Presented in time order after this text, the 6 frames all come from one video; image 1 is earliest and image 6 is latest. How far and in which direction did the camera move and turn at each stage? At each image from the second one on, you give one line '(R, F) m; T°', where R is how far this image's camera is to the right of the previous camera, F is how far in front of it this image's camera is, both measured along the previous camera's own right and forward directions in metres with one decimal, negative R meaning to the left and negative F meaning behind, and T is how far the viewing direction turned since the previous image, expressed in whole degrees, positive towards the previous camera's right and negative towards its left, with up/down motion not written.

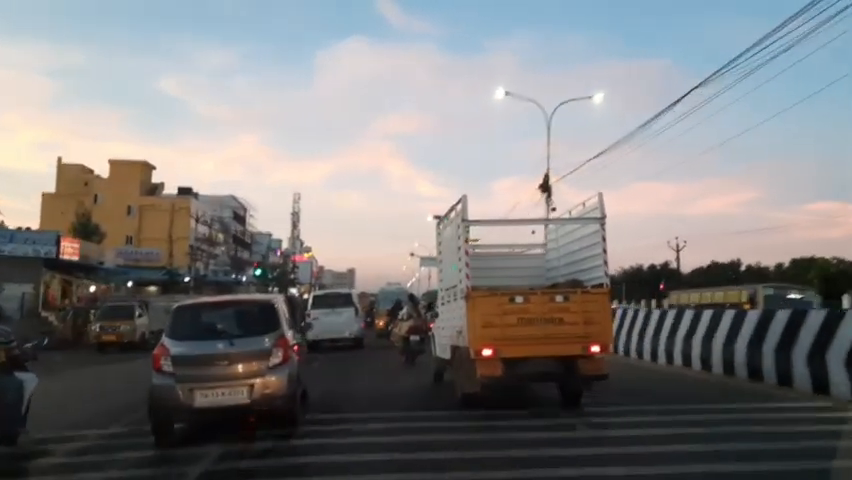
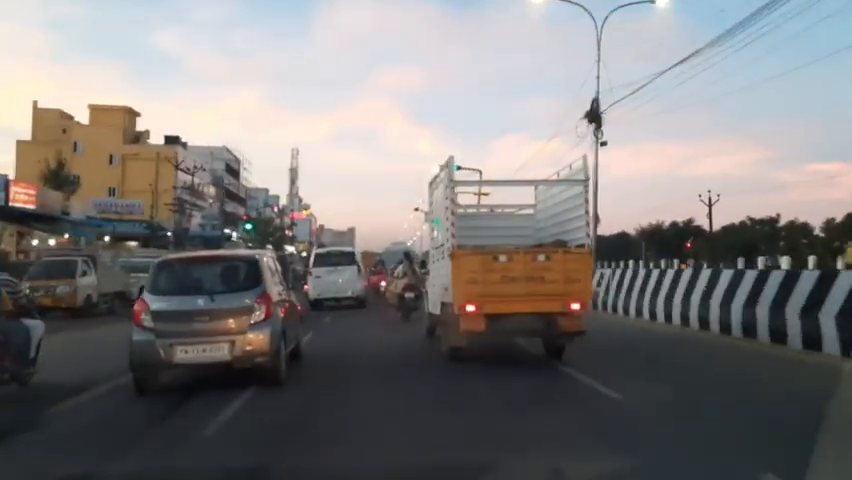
(+0.3, -0.5) m; 0°
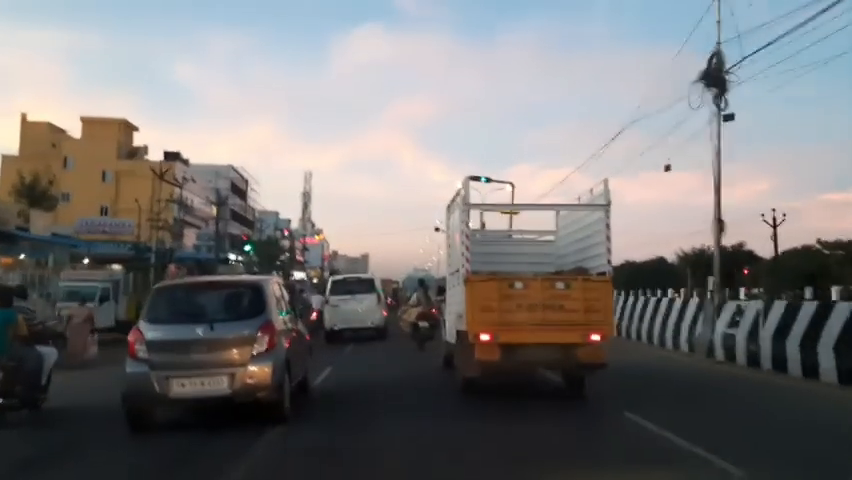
(0.0, +0.6) m; -1°
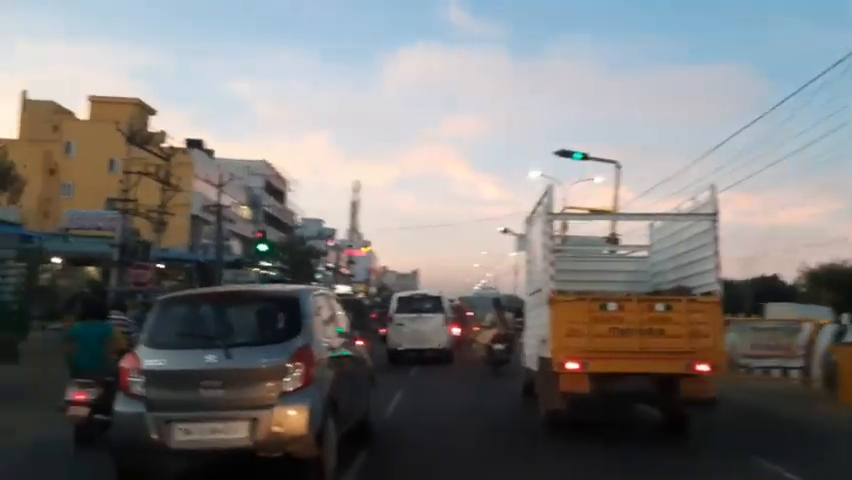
(-0.3, +2.5) m; -2°
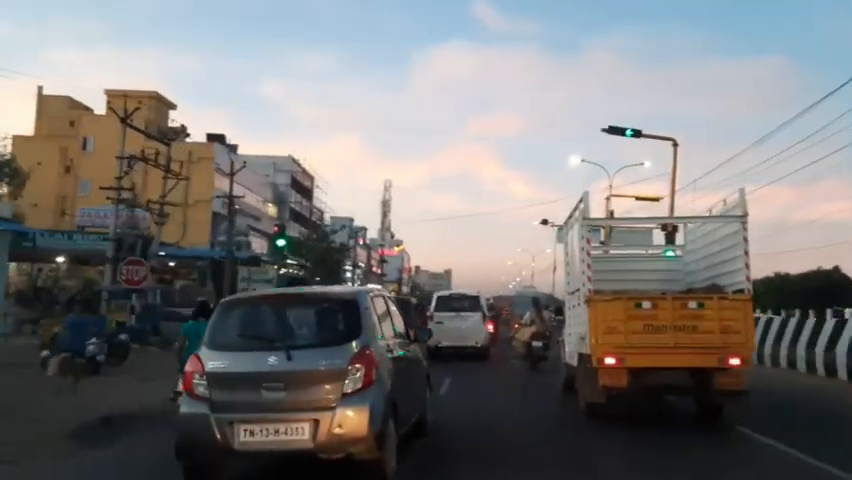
(-0.1, -0.4) m; -1°
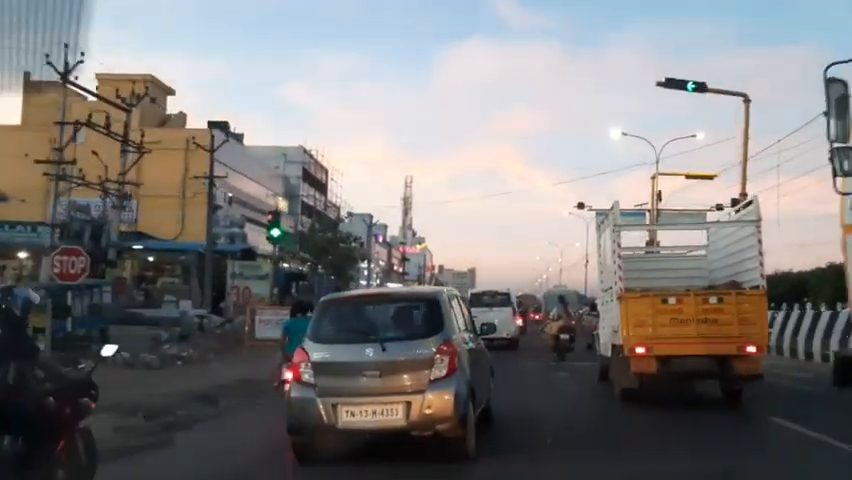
(-0.5, -1.4) m; -1°
